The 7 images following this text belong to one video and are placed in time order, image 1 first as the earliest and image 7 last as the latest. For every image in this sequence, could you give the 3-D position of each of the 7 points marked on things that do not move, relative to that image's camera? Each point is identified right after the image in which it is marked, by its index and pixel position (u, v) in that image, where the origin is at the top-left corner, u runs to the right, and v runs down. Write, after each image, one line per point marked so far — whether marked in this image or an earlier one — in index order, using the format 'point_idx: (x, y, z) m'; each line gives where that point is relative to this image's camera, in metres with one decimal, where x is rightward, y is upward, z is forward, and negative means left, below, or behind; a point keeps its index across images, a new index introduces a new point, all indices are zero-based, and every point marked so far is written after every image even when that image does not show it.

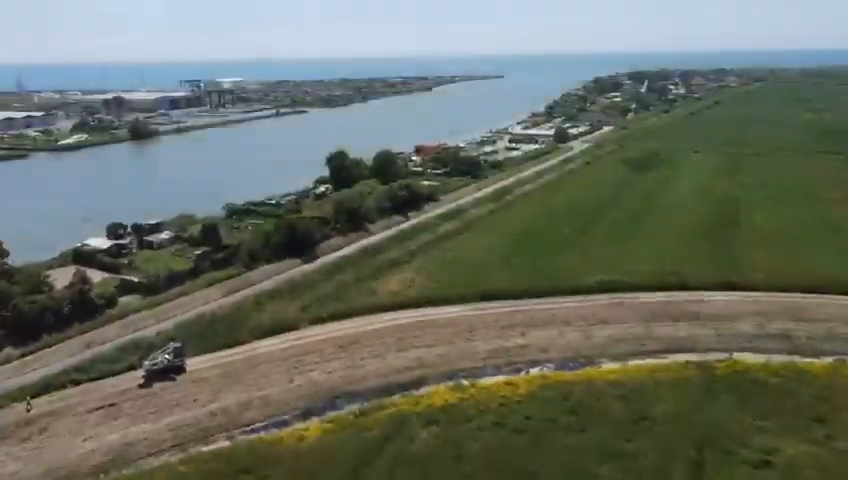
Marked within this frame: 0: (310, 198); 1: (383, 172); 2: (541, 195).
0: (-2.9, +1.0, +17.5) m
1: (-1.2, +1.8, +18.5) m
2: (+3.0, +1.1, +17.8) m
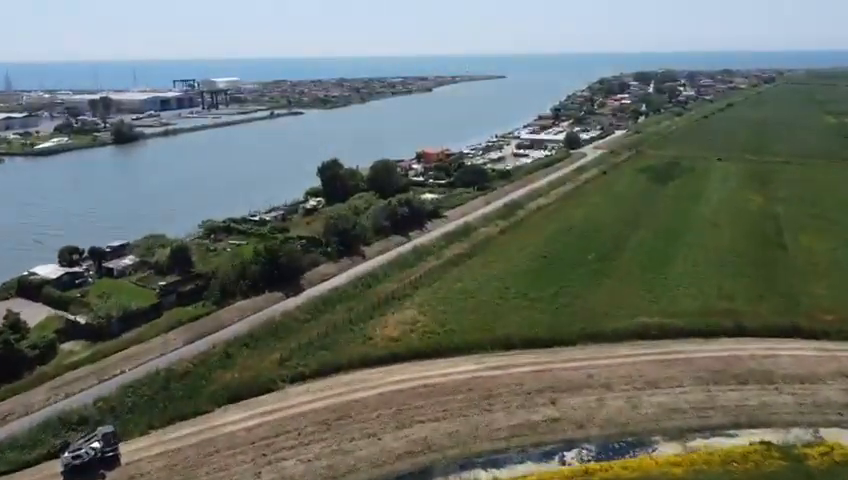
0: (-2.9, +0.6, +15.6) m
1: (-1.1, +1.3, +16.7) m
2: (+3.1, +0.7, +16.0) m
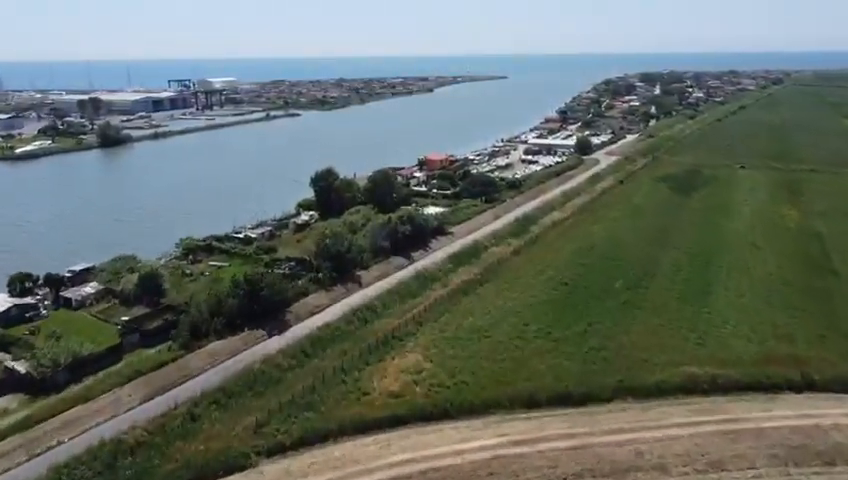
0: (-2.8, +0.2, +14.1) m
1: (-1.0, +0.9, +15.2) m
2: (+3.2, +0.3, +14.5) m
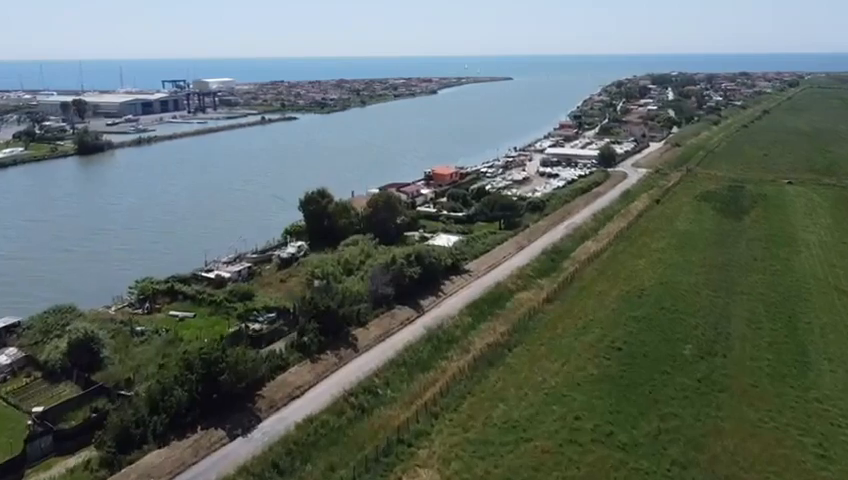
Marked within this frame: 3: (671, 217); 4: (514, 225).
0: (-2.6, -0.4, +11.7) m
1: (-0.8, +0.3, +12.8) m
2: (+3.4, -0.4, +12.1) m
3: (+5.5, +0.5, +15.2) m
4: (+1.9, +0.3, +14.1) m
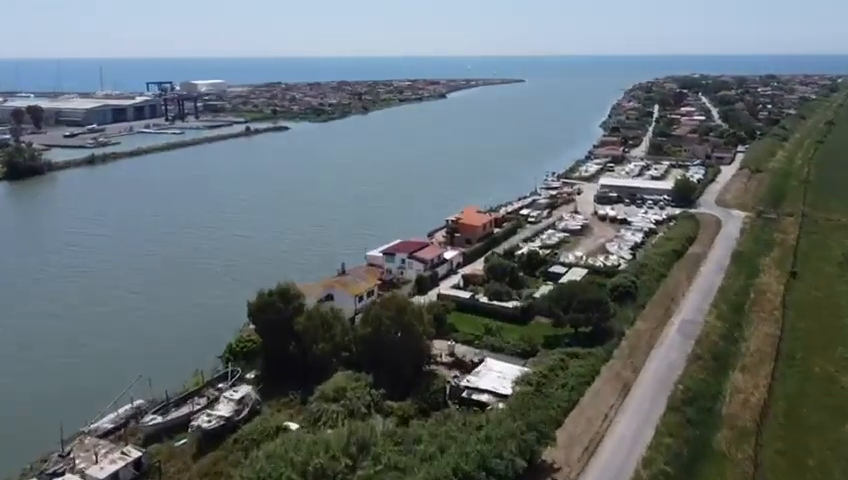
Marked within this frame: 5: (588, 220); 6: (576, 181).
0: (-2.2, -1.9, +6.4) m
1: (-0.4, -1.2, +7.4) m
2: (+3.7, -1.9, +6.7) m
3: (+5.9, -1.0, +9.8) m
4: (+2.3, -1.2, +8.7) m
5: (+3.6, +0.5, +15.2) m
6: (+4.4, +1.7, +19.6) m
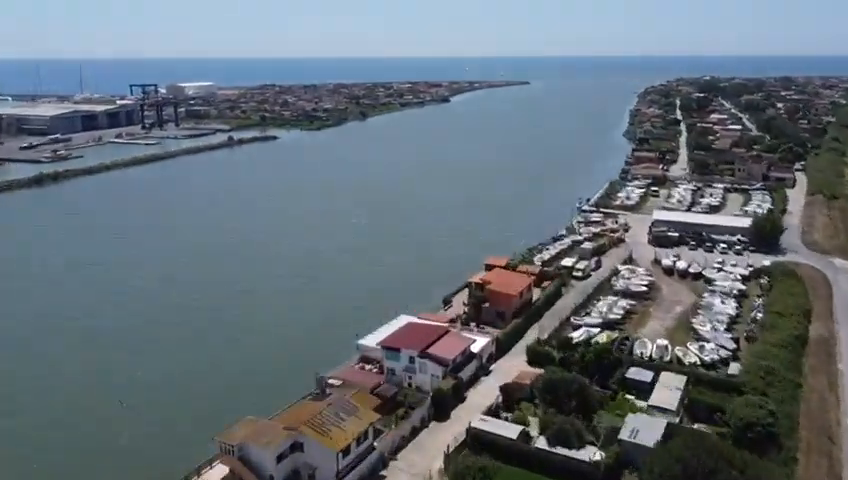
0: (-2.0, -2.9, +2.8) m
1: (-0.2, -2.2, +3.8) m
2: (+4.0, -2.9, +3.1) m
3: (+6.1, -2.0, +6.2) m
4: (+2.5, -2.2, +5.1) m
5: (+3.9, -0.6, +11.6) m
6: (+4.6, +0.7, +16.0) m
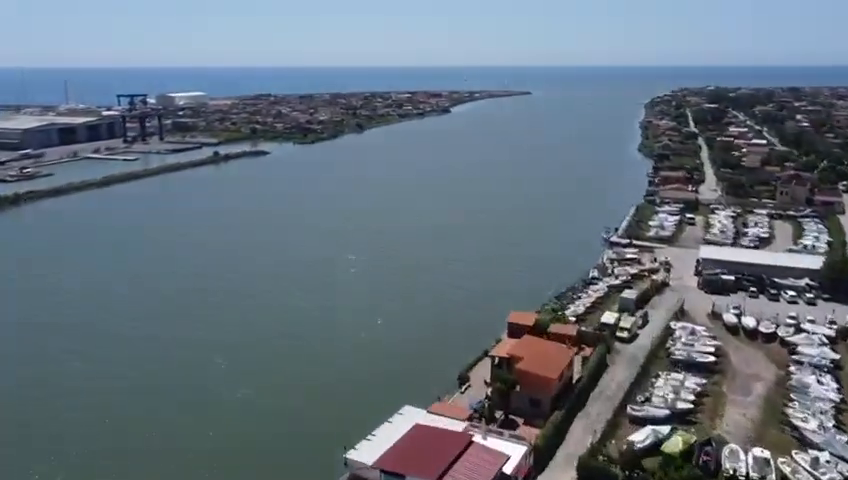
0: (-1.9, -3.5, +0.5) m
1: (-0.1, -2.8, +1.6) m
2: (+4.1, -3.5, +0.8) m
3: (+6.2, -2.7, +4.0) m
4: (+2.6, -2.9, +2.9) m
5: (+4.0, -1.3, +9.3) m
6: (+4.7, -0.1, +13.8) m
